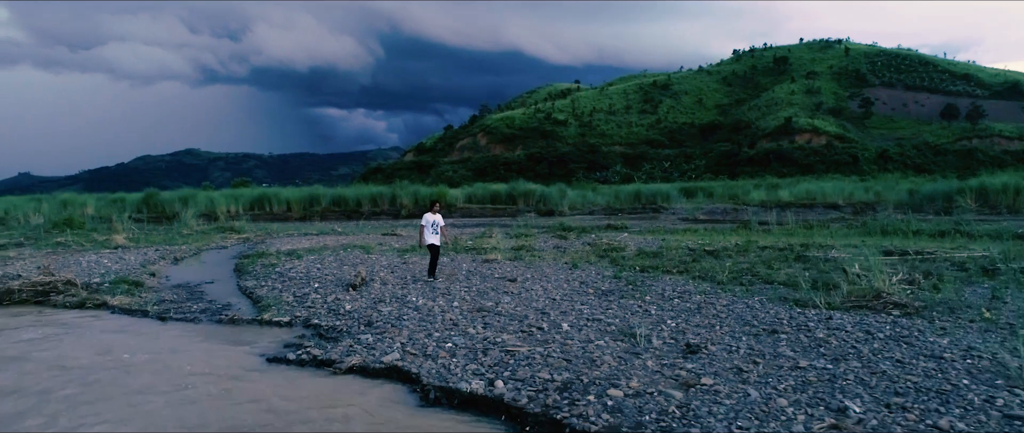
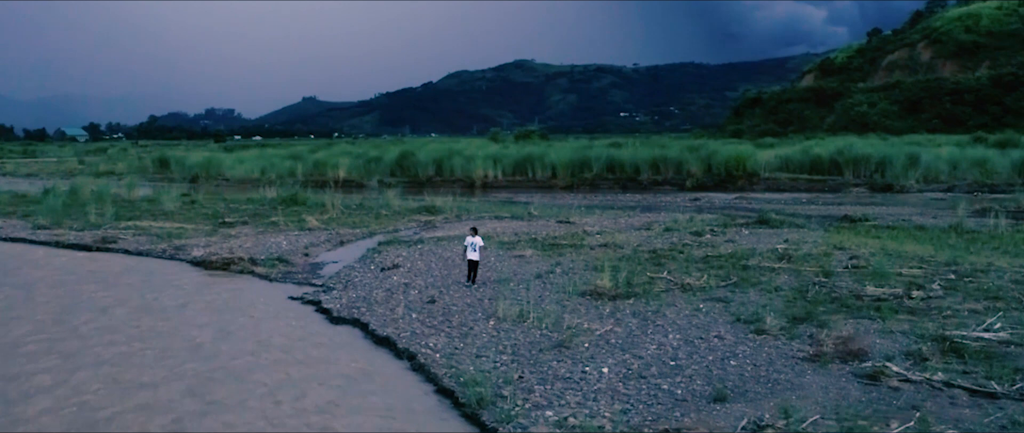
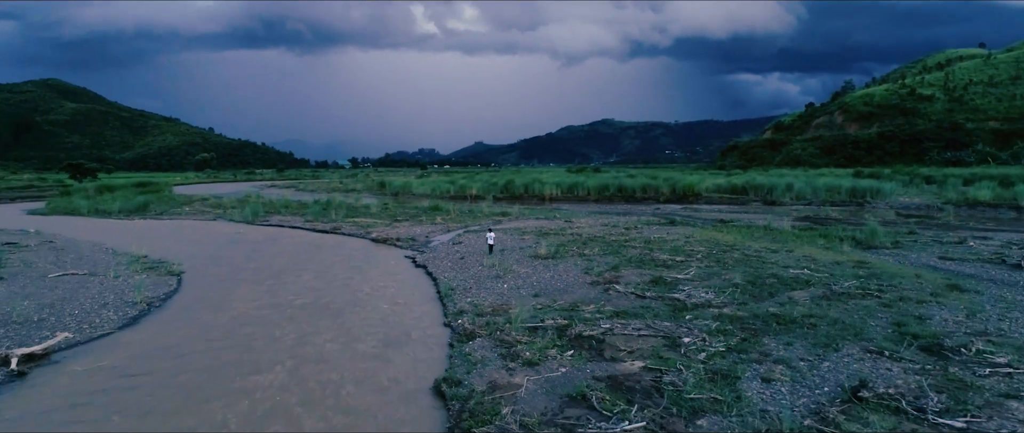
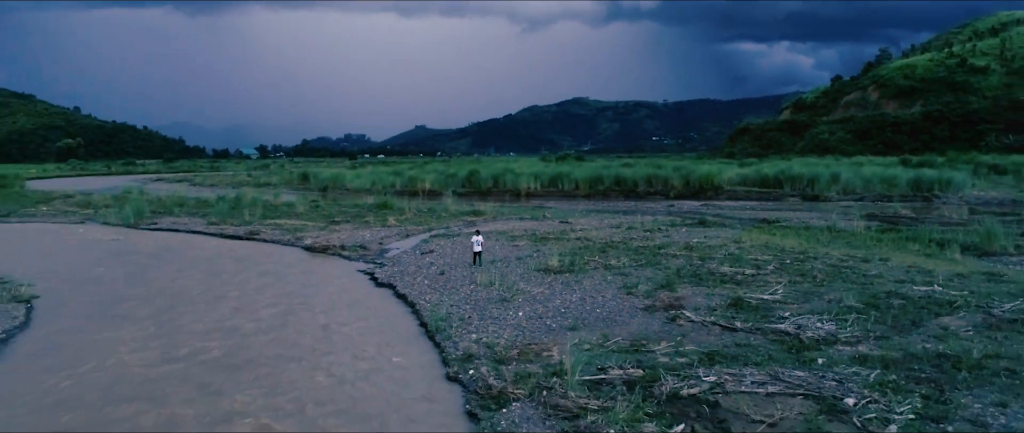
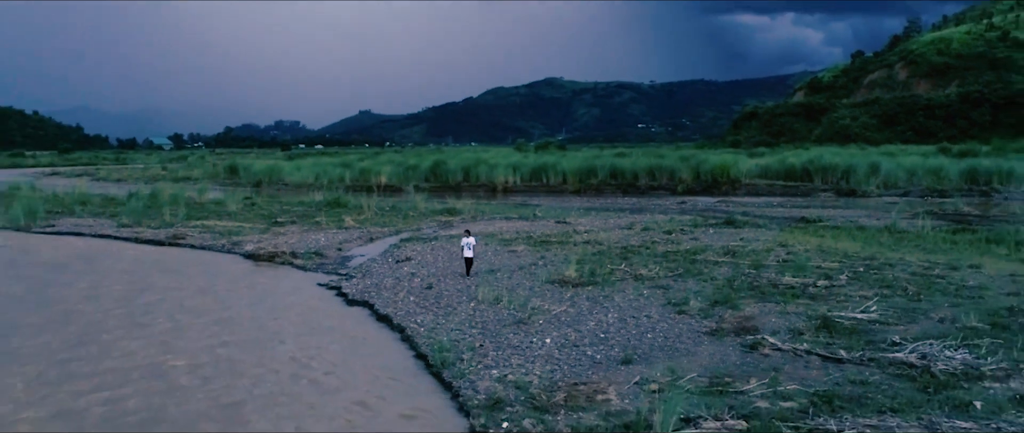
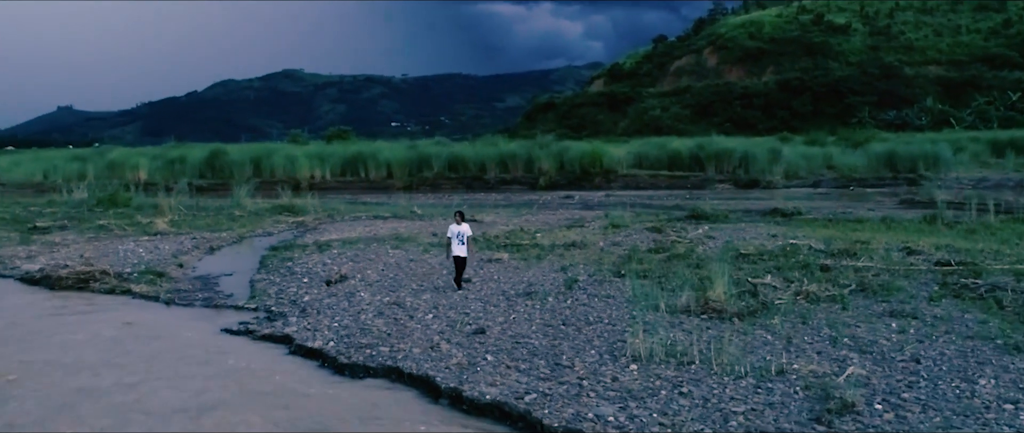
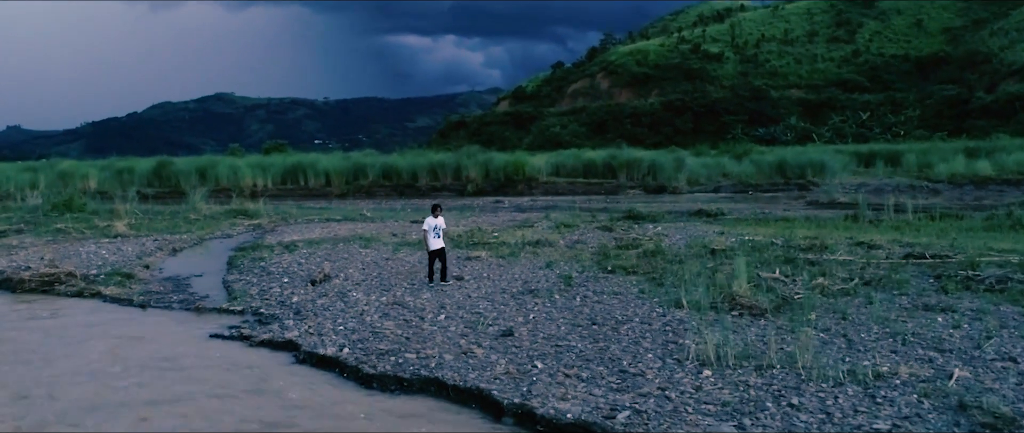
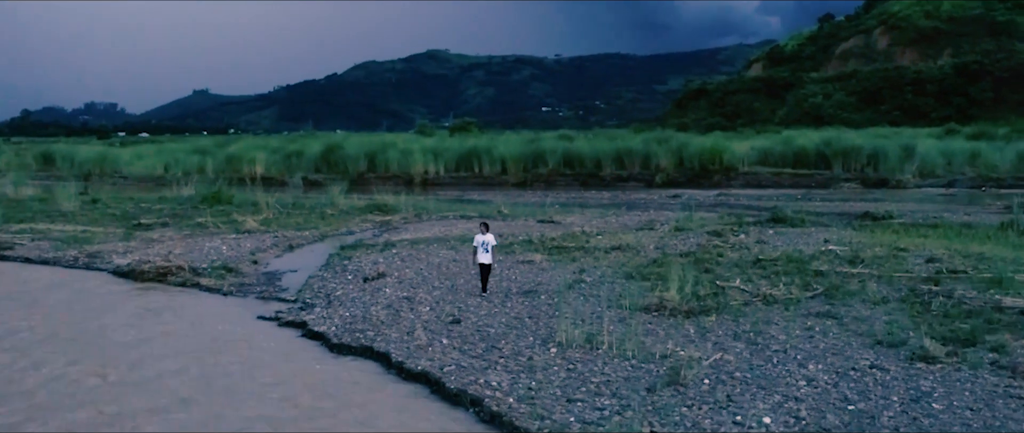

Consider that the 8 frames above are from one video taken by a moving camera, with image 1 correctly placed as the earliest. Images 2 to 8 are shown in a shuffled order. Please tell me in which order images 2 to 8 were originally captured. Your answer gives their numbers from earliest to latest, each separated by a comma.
7, 6, 8, 2, 5, 4, 3
